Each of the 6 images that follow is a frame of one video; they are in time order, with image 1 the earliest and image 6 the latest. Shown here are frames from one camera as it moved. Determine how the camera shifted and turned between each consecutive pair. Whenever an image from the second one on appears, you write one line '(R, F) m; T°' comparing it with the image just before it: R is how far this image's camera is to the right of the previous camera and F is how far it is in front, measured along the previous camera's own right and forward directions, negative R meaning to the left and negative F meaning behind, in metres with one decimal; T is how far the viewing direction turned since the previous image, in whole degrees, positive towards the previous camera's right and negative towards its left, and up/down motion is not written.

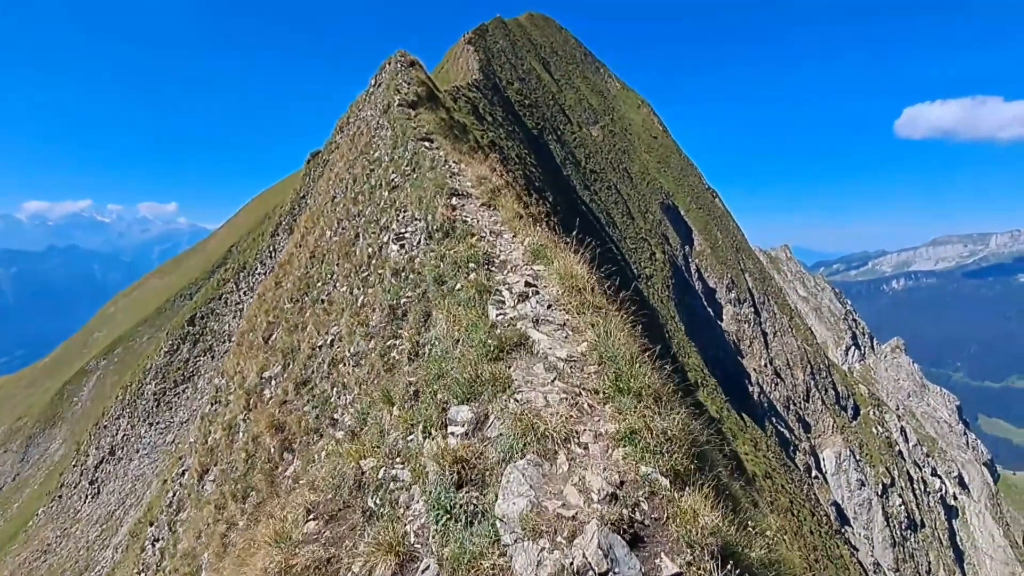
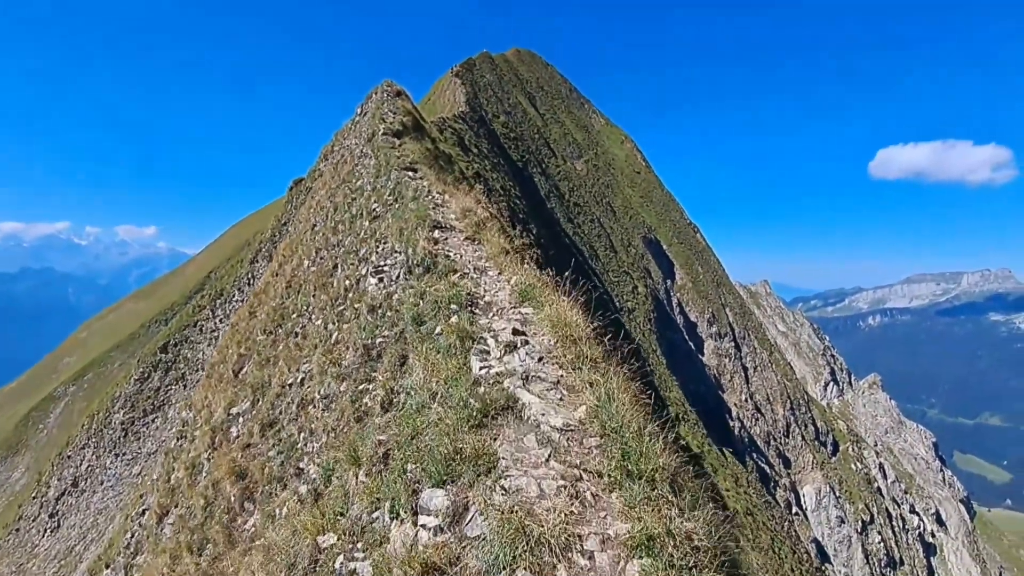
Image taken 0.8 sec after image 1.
(0.0, +0.4) m; +2°
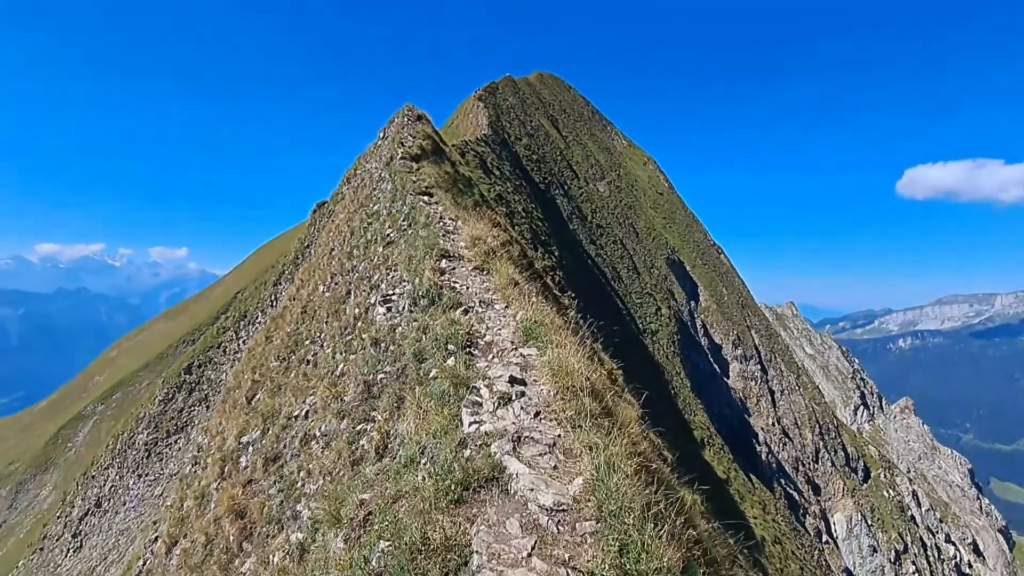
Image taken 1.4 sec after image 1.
(+0.1, +0.3) m; -2°
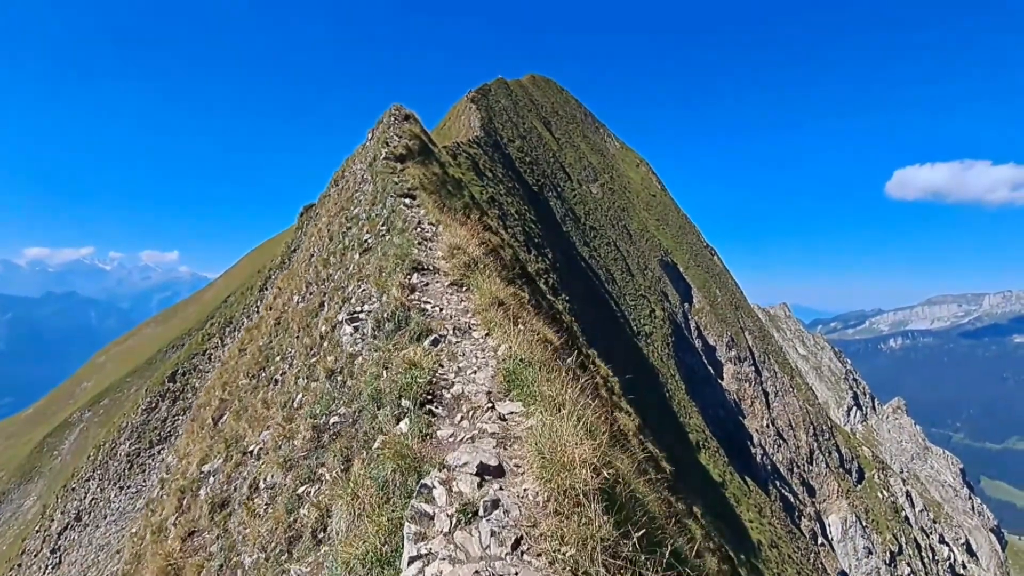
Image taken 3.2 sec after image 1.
(+0.1, +1.1) m; +1°
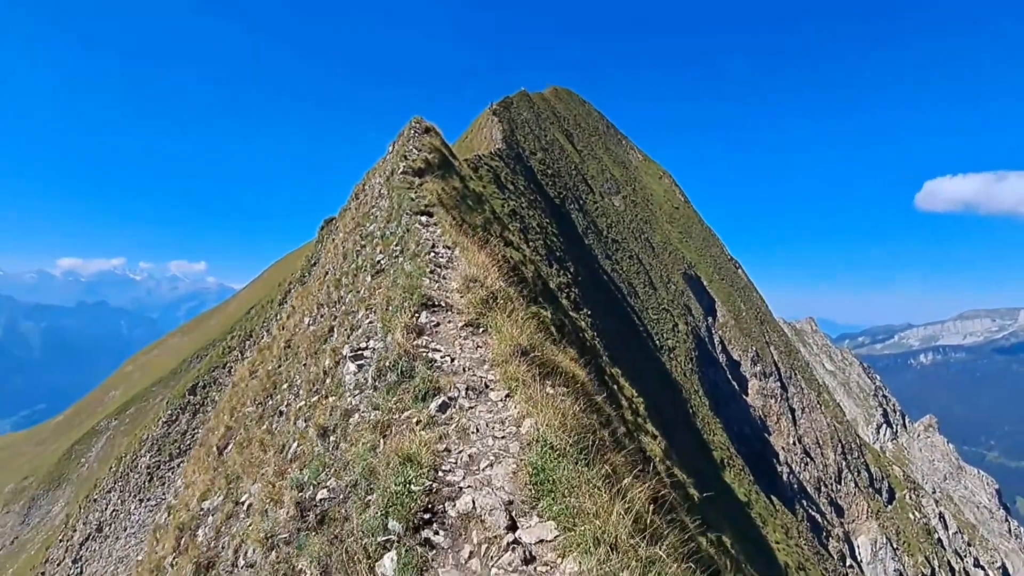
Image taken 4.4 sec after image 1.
(0.0, +0.8) m; -2°
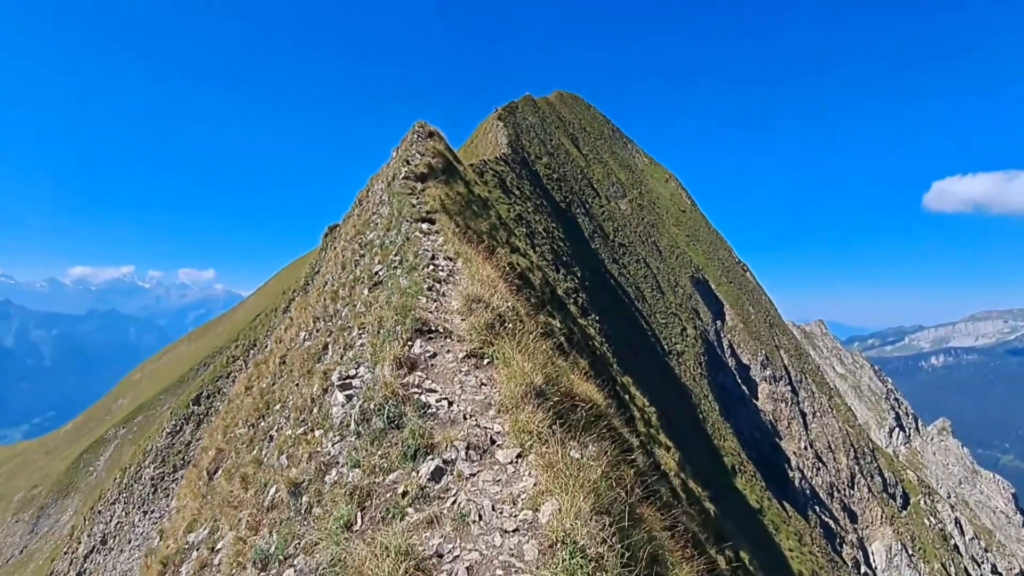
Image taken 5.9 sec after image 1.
(0.0, +0.8) m; -1°
